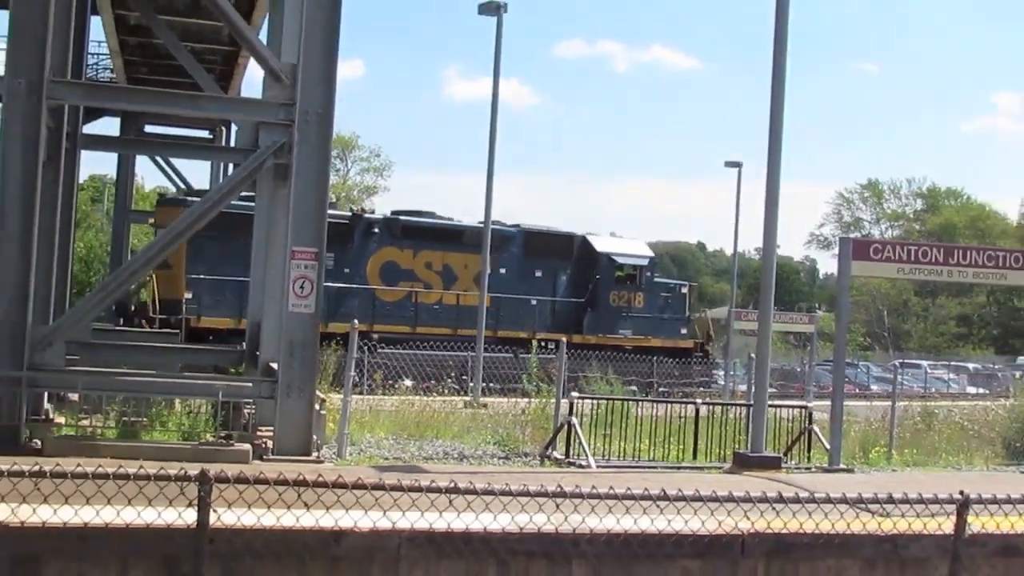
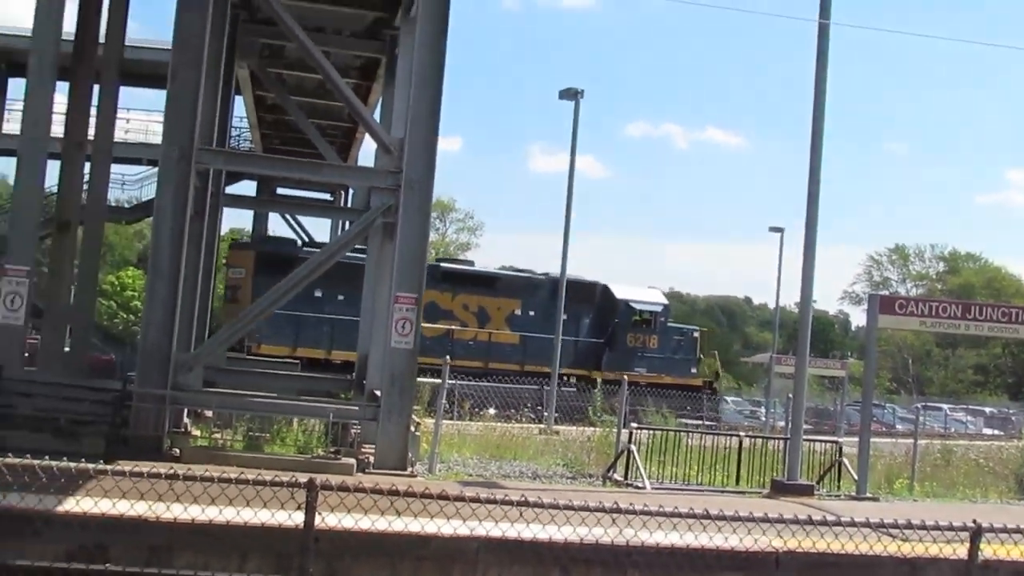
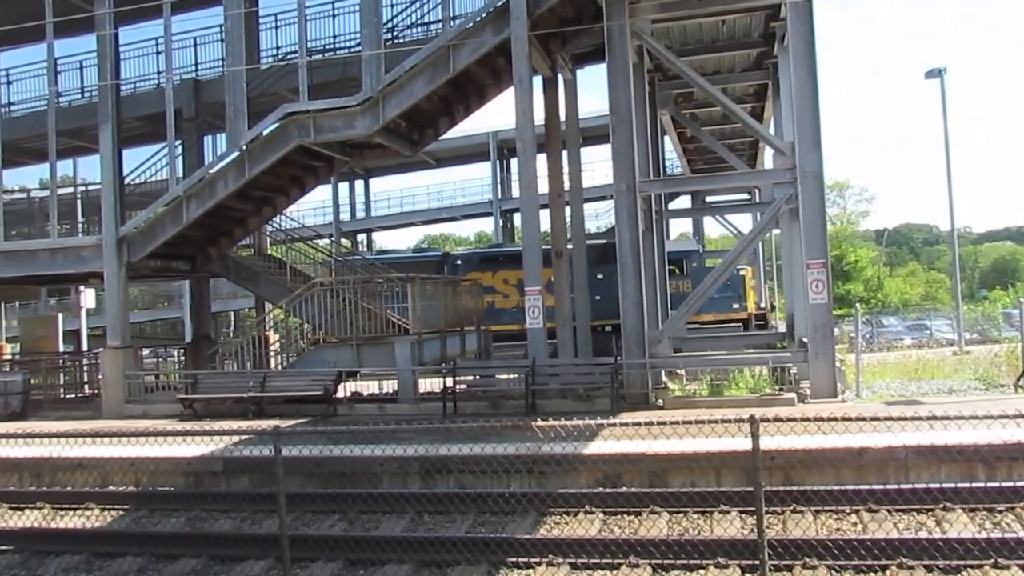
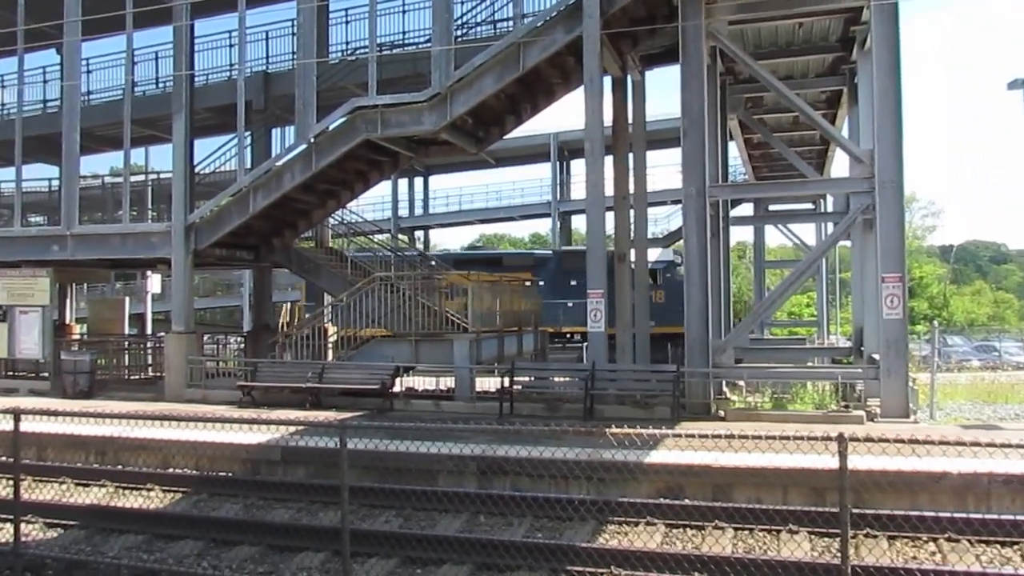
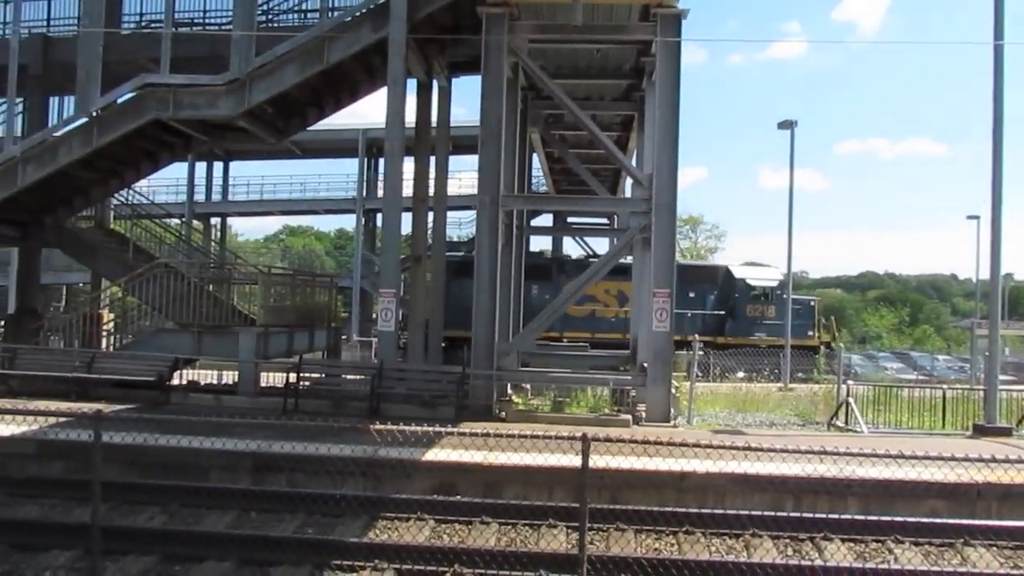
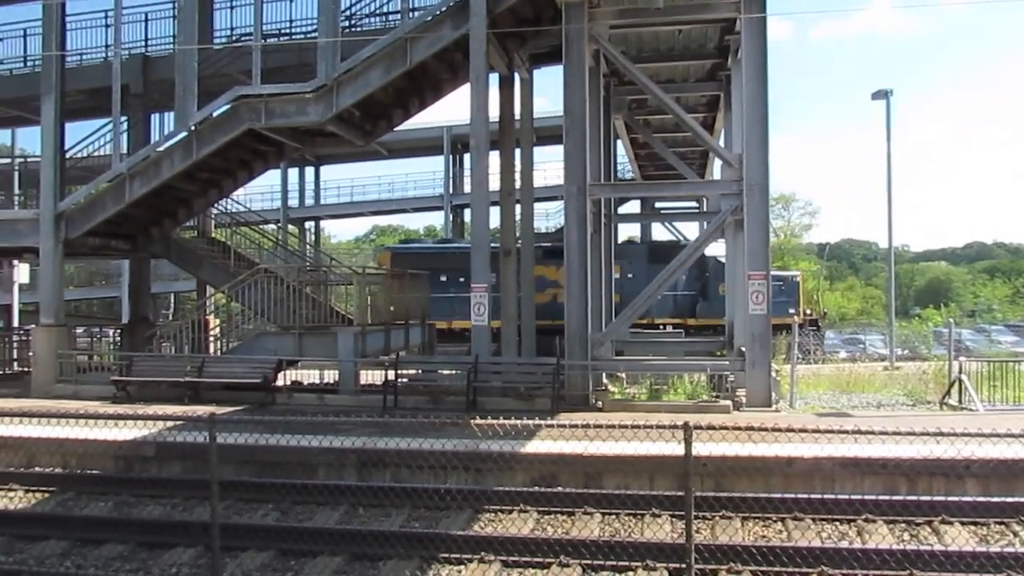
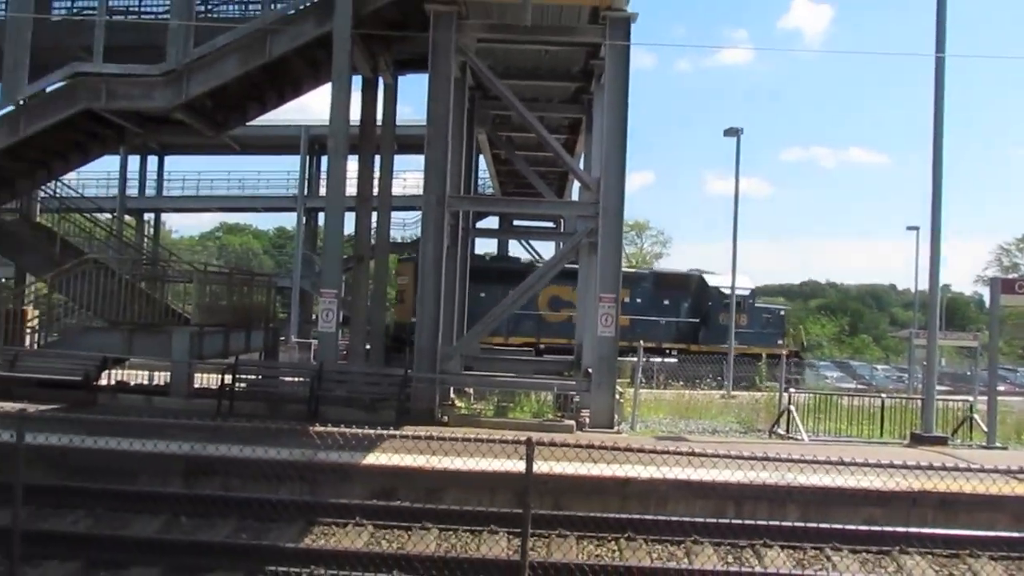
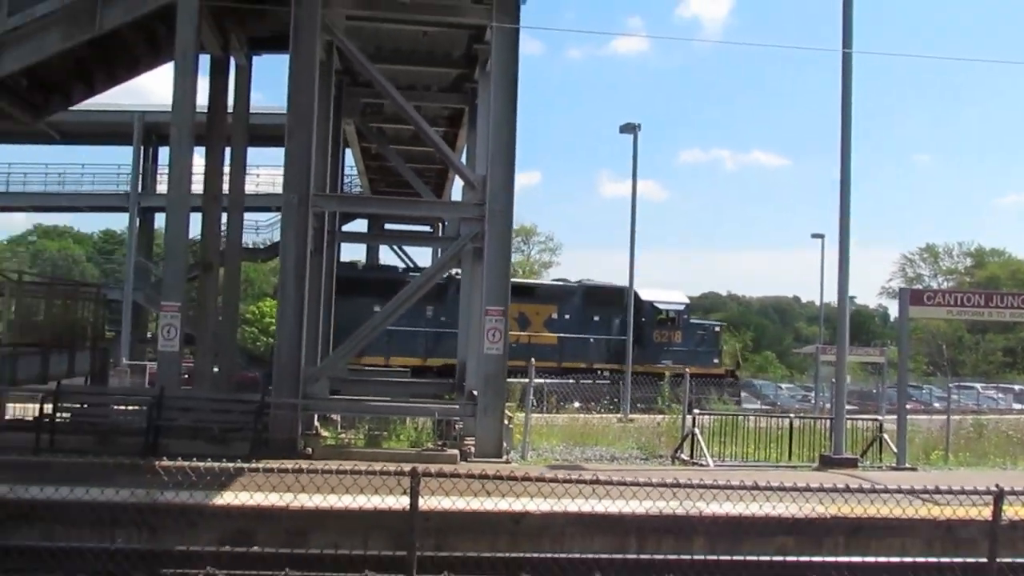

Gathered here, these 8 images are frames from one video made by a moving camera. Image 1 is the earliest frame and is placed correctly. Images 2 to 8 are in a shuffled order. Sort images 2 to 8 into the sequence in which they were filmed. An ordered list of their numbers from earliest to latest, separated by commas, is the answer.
2, 8, 7, 5, 6, 3, 4
